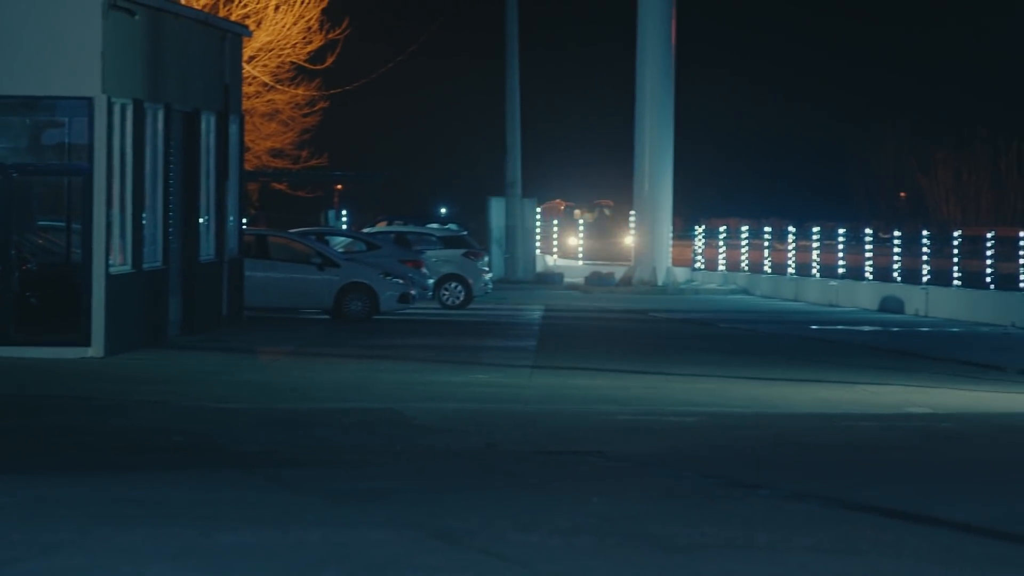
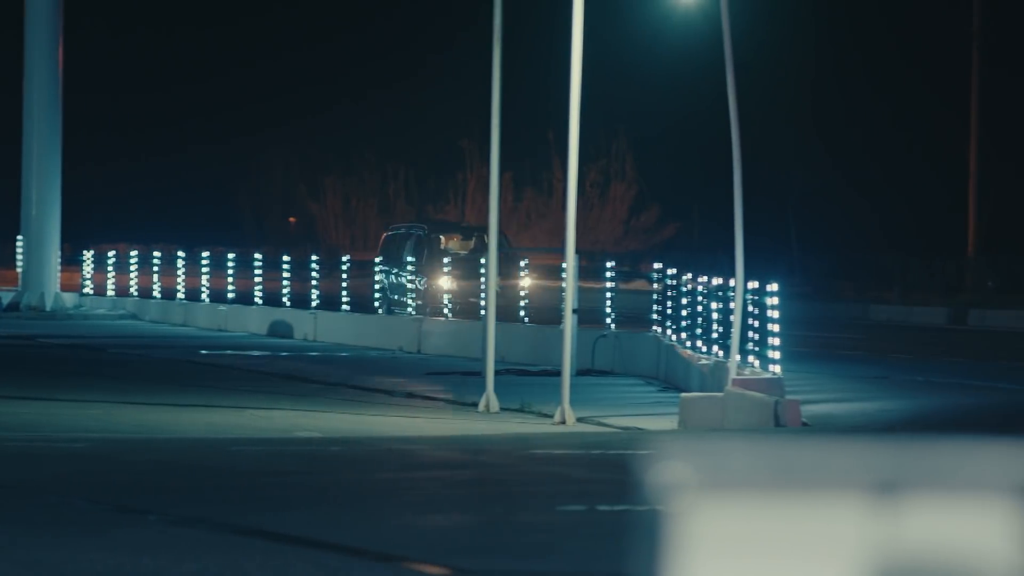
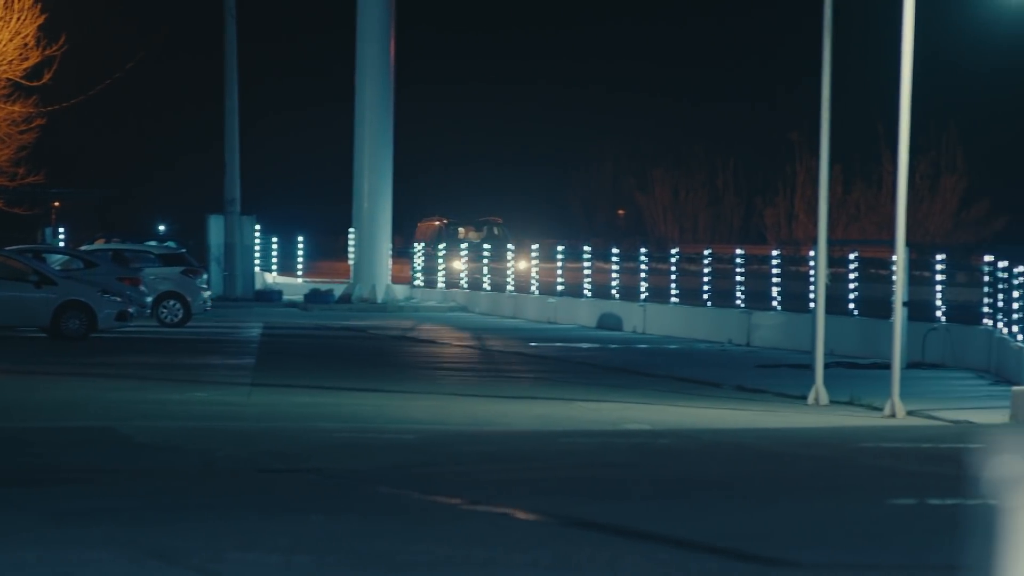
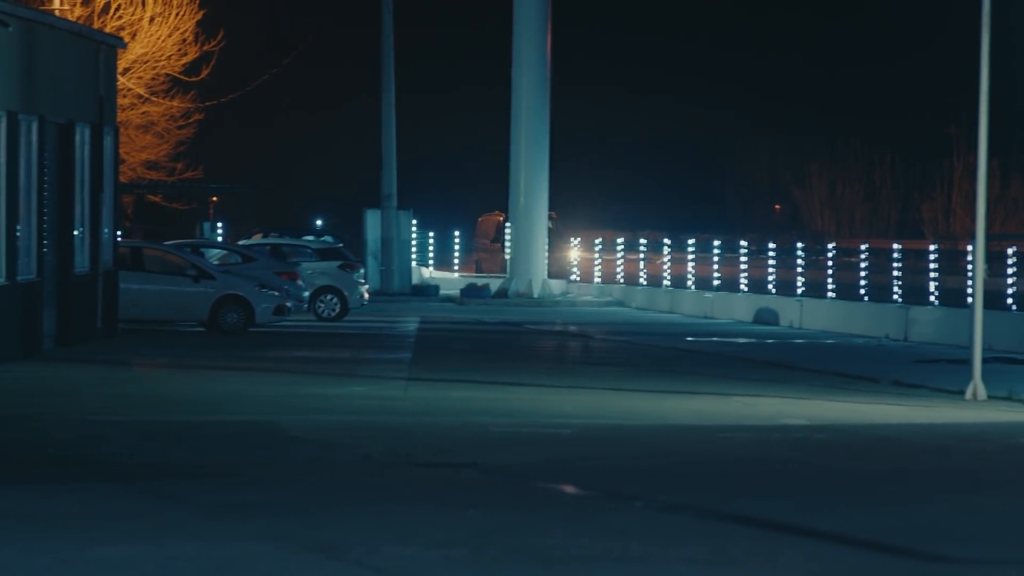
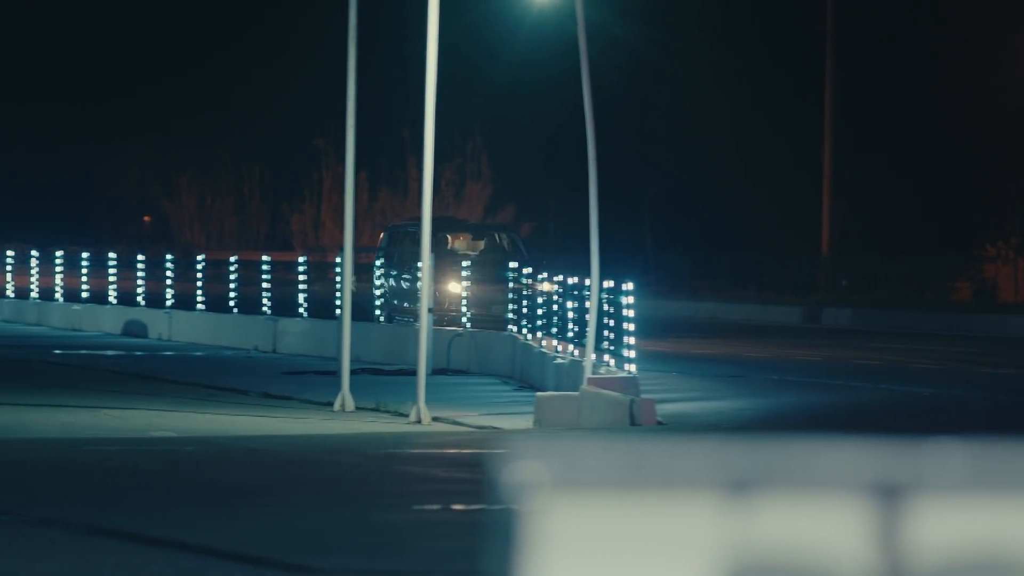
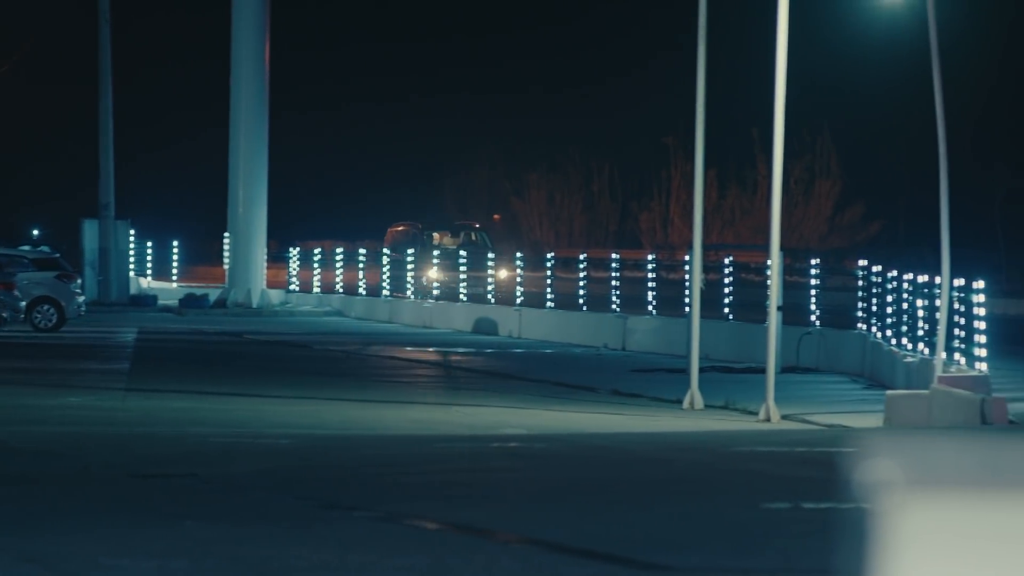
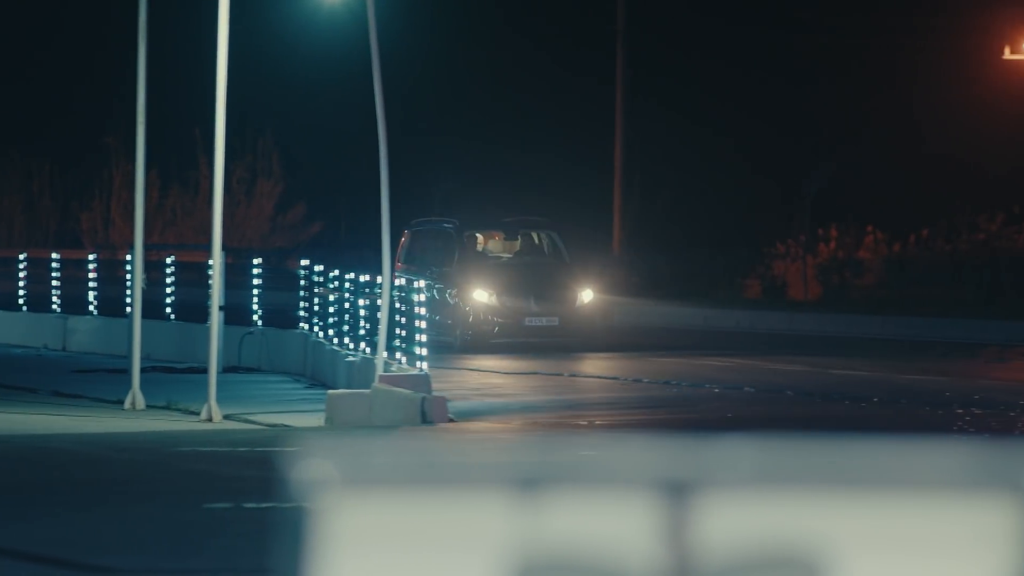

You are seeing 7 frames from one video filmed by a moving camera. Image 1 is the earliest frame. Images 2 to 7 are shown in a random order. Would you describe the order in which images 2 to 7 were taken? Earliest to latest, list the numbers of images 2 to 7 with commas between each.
4, 3, 6, 2, 5, 7
